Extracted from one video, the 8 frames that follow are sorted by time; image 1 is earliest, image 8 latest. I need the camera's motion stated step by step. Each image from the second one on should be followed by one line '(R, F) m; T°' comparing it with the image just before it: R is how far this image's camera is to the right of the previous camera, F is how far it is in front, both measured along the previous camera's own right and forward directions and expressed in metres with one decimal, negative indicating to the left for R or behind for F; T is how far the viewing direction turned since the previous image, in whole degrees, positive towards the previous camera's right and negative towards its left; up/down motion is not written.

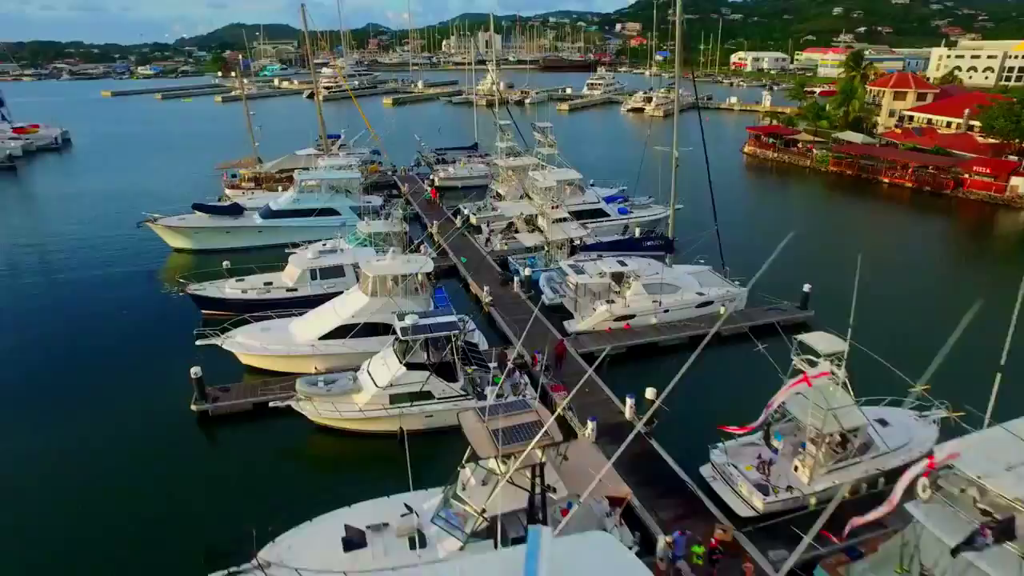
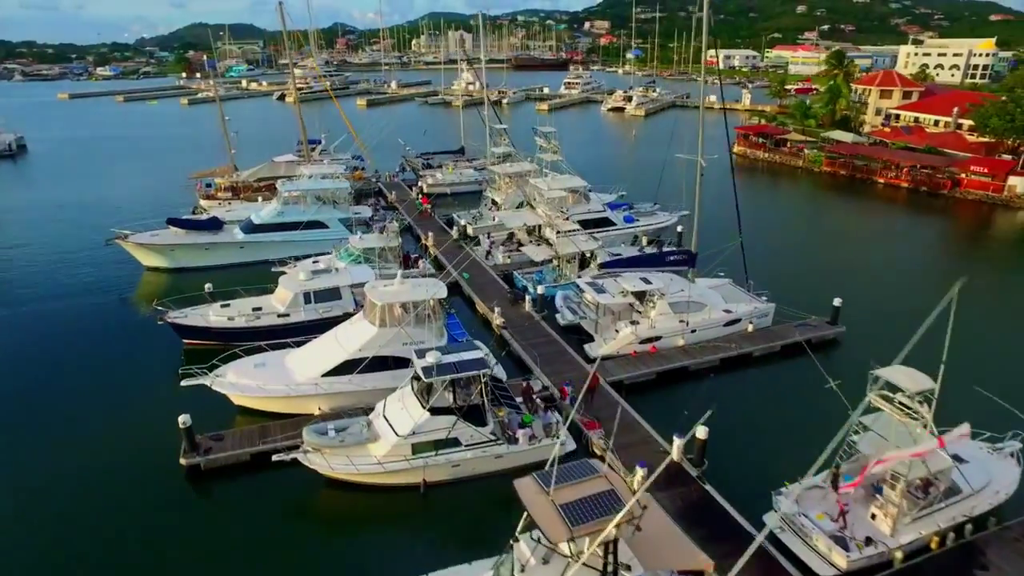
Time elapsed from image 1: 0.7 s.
(-1.3, +1.7) m; +3°
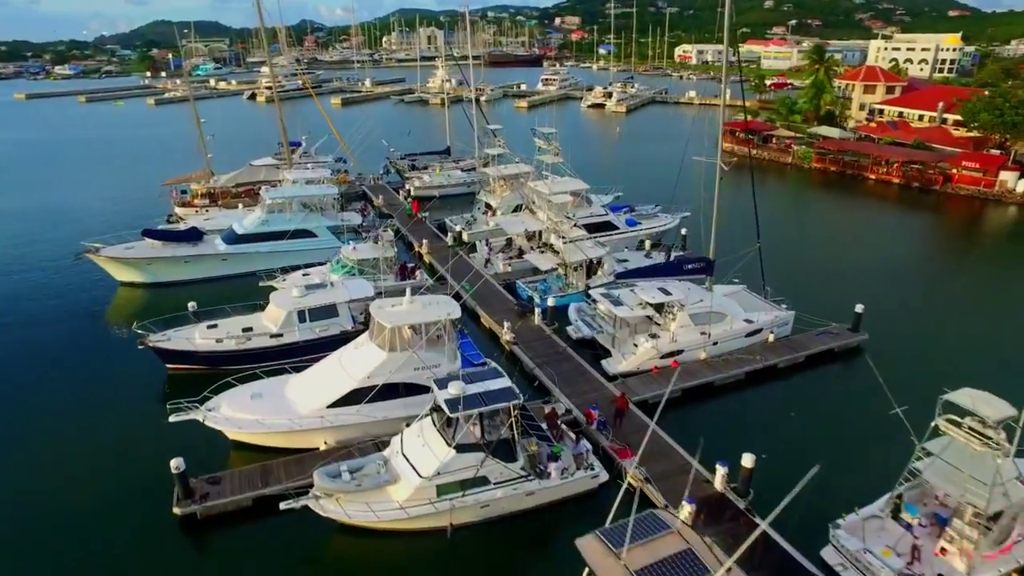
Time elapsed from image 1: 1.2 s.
(-1.1, +1.2) m; +2°
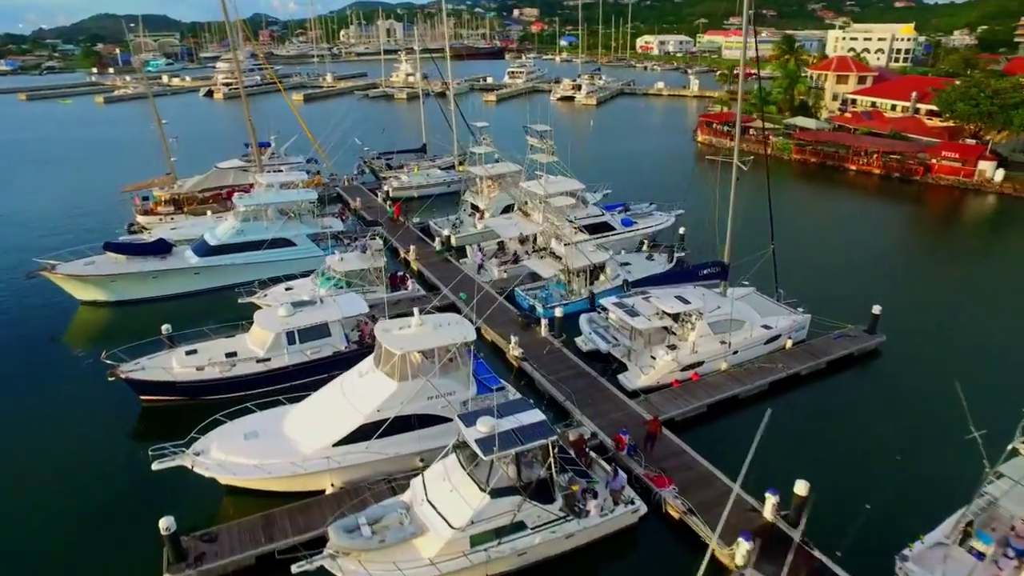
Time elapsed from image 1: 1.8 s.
(-1.2, +1.3) m; +3°
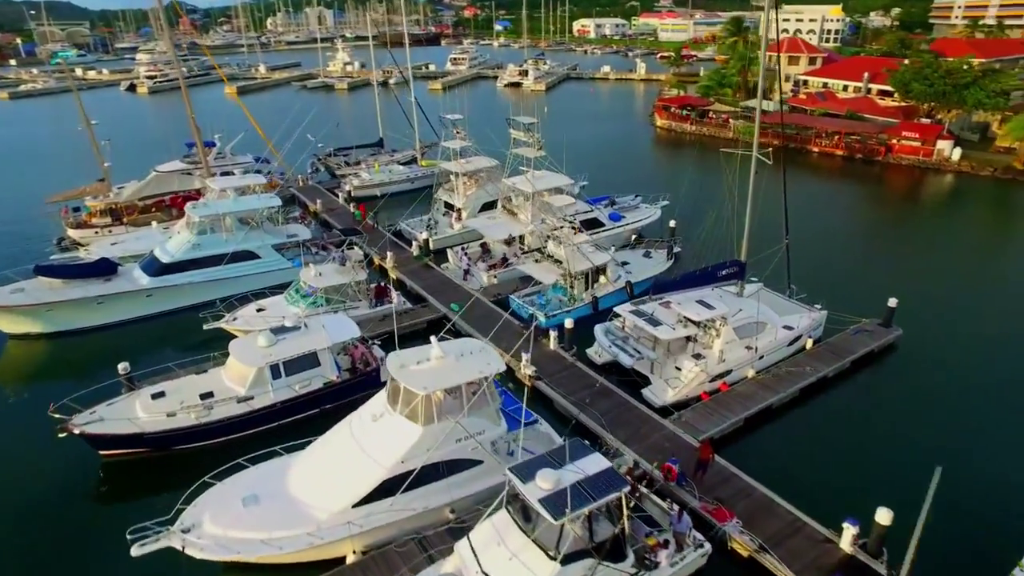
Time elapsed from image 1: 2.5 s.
(-1.7, +1.7) m; +5°
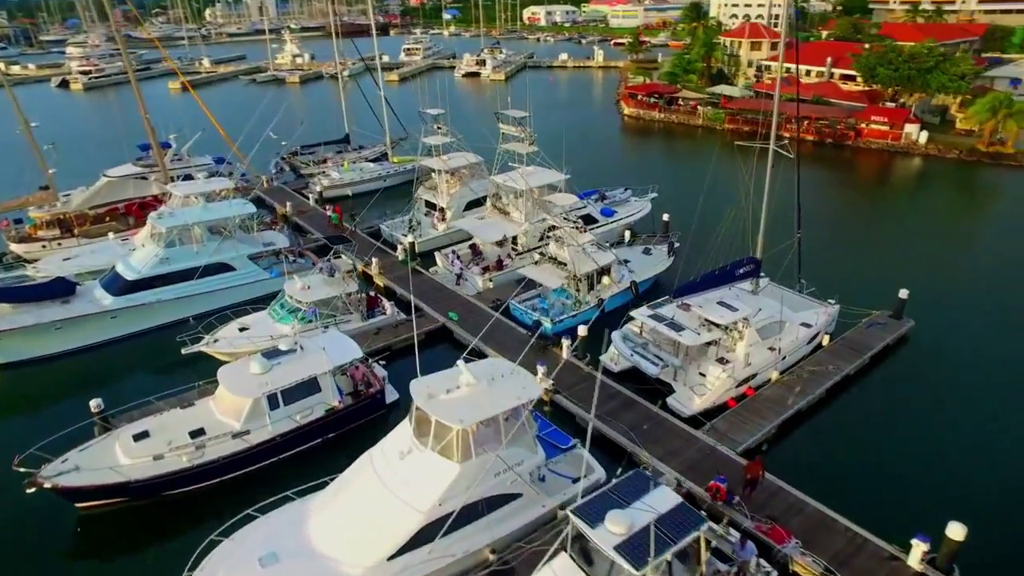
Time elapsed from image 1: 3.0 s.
(-1.4, +1.2) m; +4°
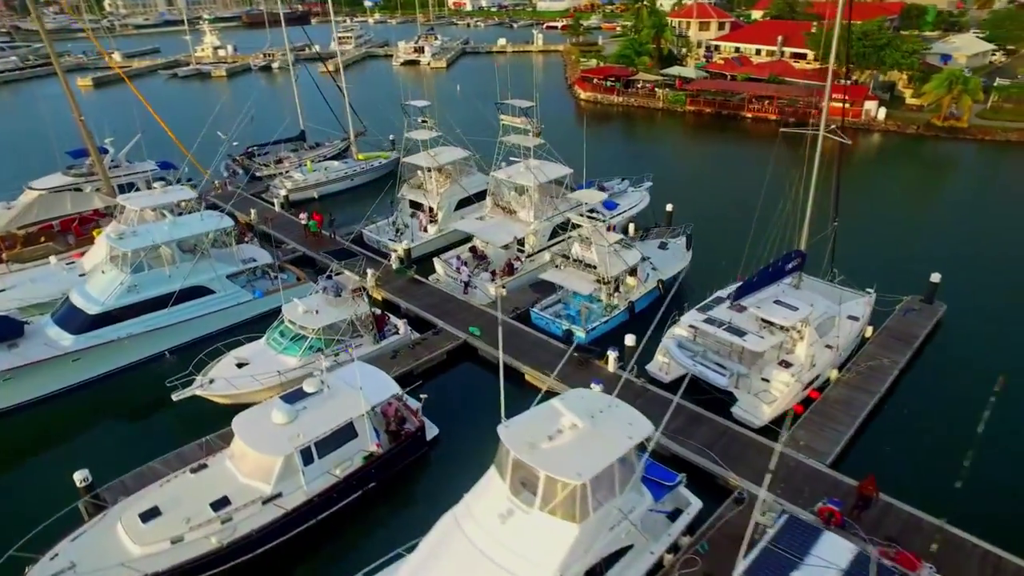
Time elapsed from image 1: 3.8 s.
(-2.4, +1.8) m; +6°
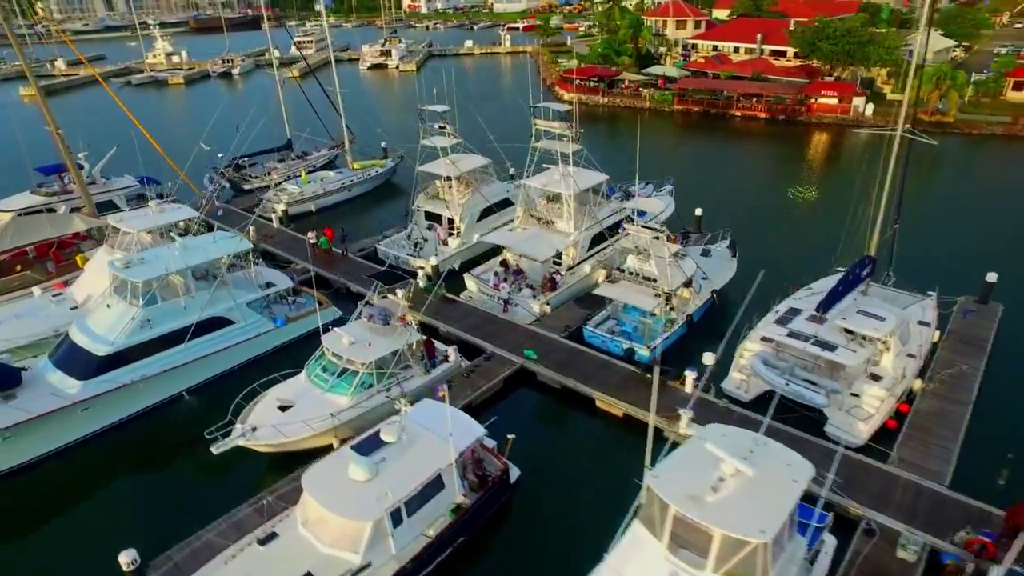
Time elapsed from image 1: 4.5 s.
(-2.4, +1.4) m; +4°
